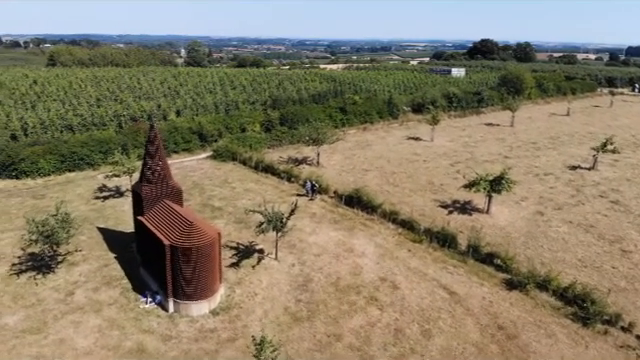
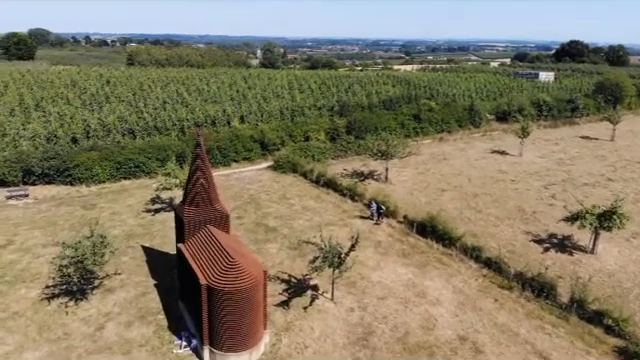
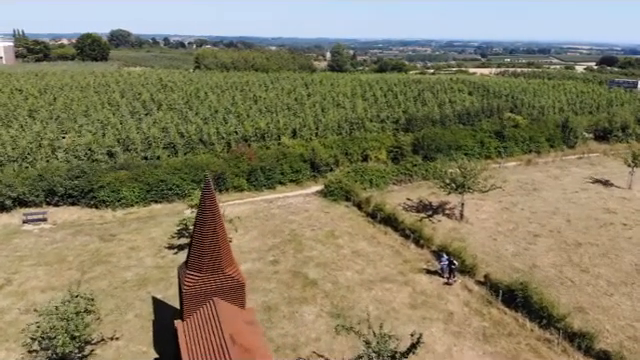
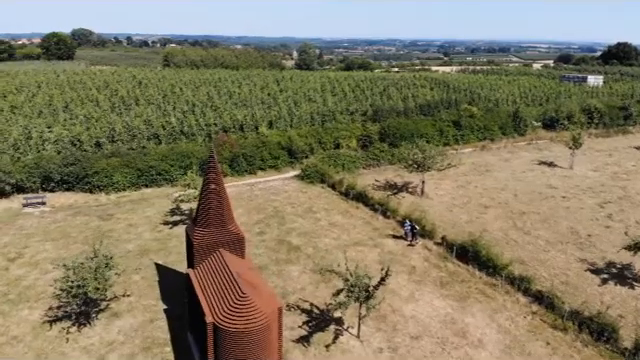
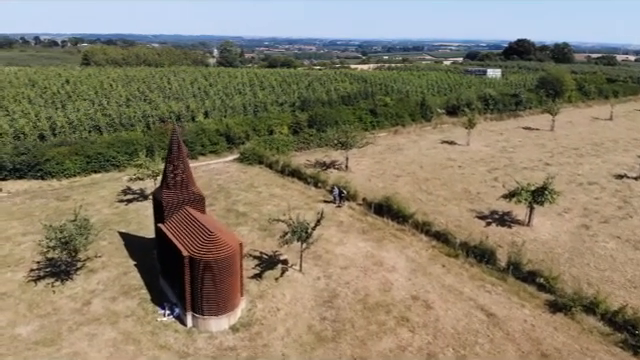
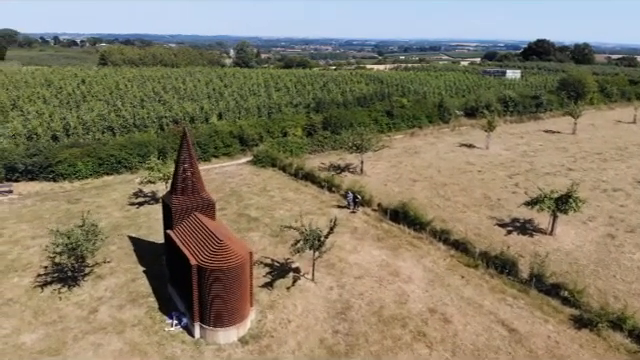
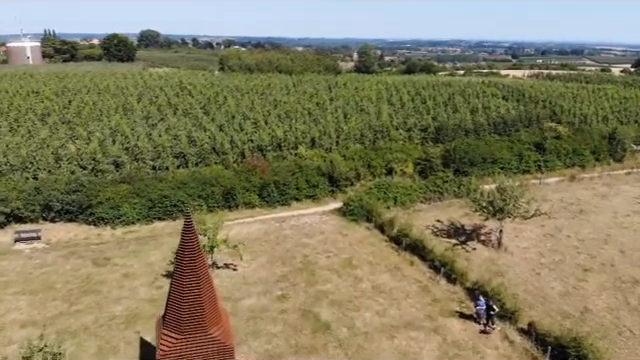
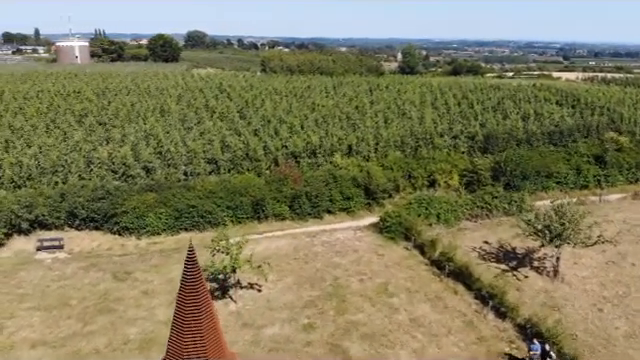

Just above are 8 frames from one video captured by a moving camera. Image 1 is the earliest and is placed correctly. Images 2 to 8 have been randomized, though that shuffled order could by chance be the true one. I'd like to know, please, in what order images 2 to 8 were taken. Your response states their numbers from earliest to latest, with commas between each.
5, 6, 2, 4, 3, 7, 8
